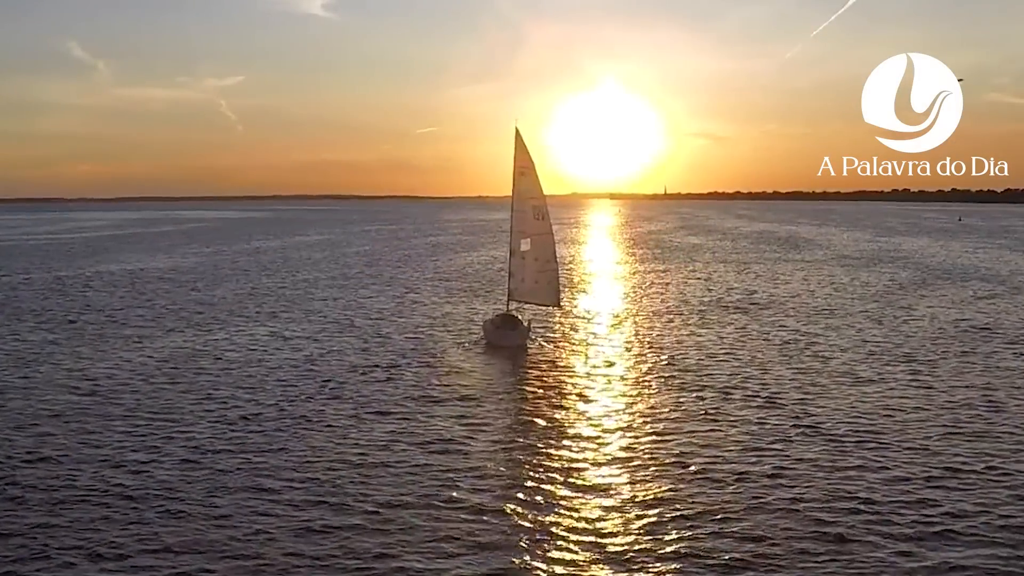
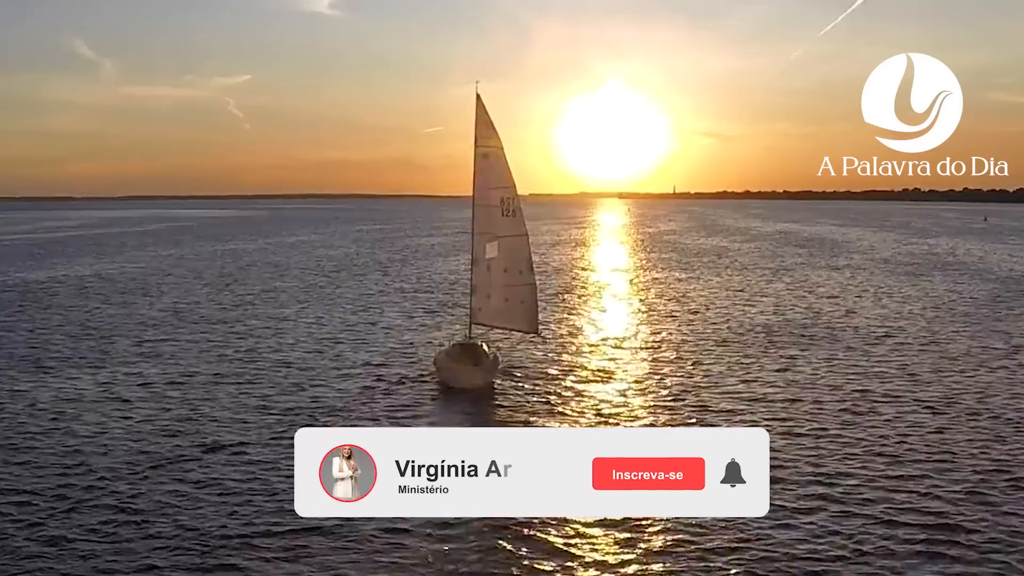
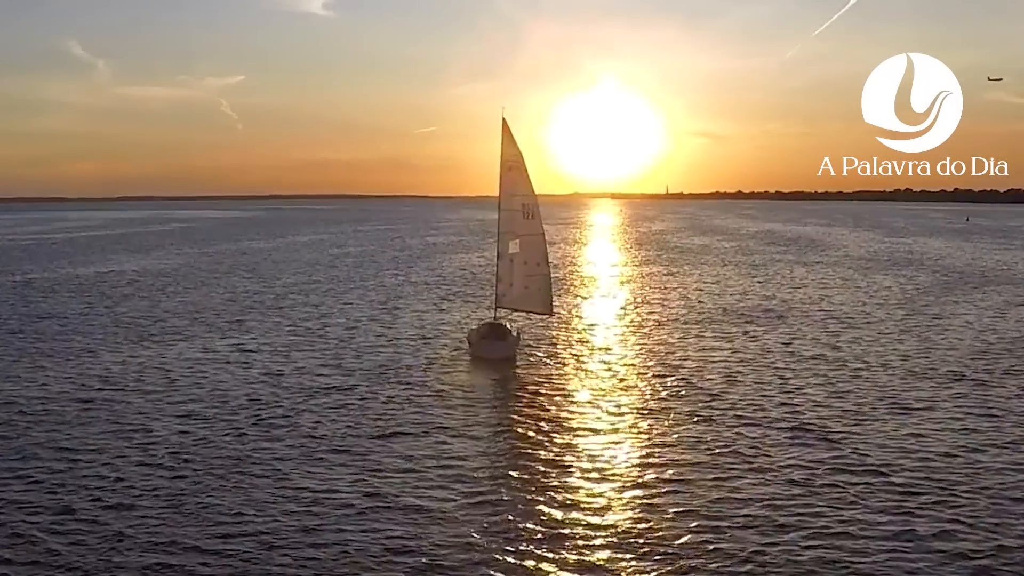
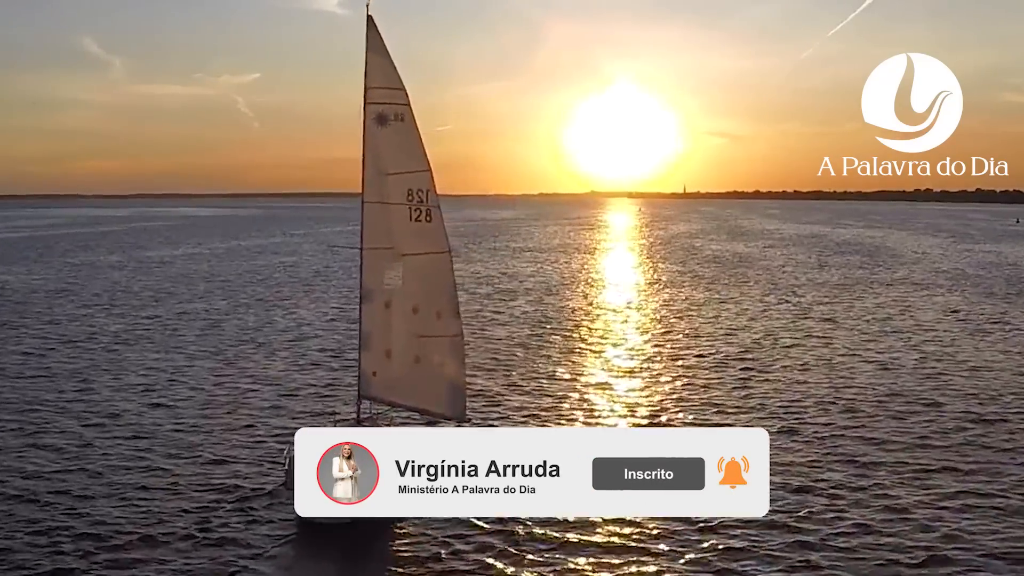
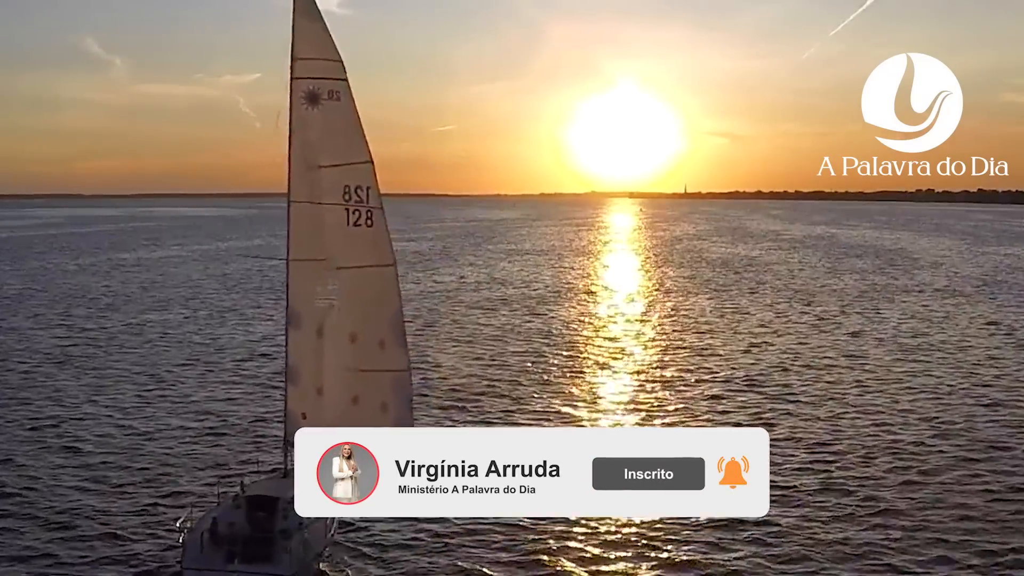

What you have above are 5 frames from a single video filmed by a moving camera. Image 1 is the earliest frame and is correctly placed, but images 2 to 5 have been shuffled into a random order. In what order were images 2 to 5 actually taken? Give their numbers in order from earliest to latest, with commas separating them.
3, 2, 4, 5
